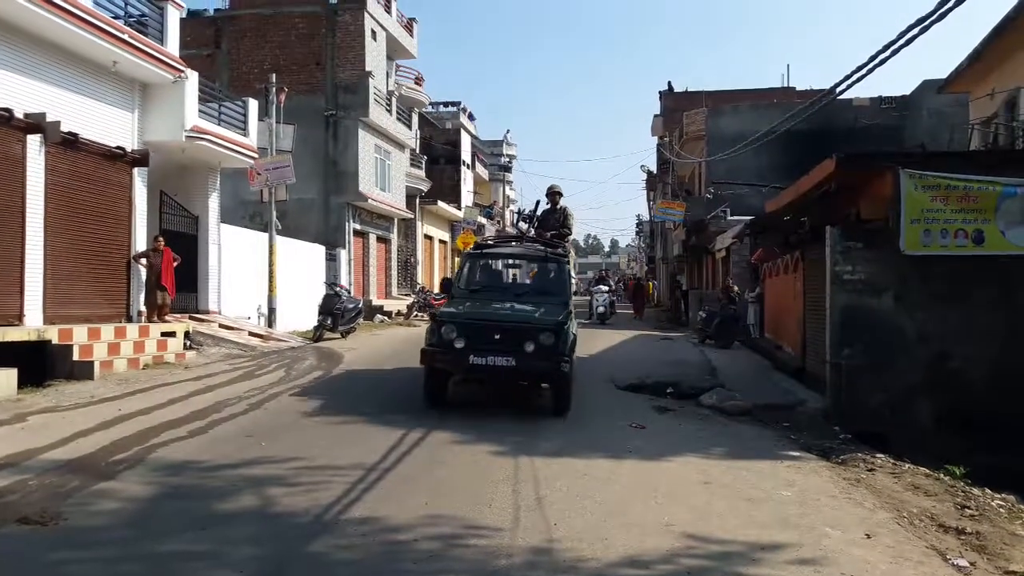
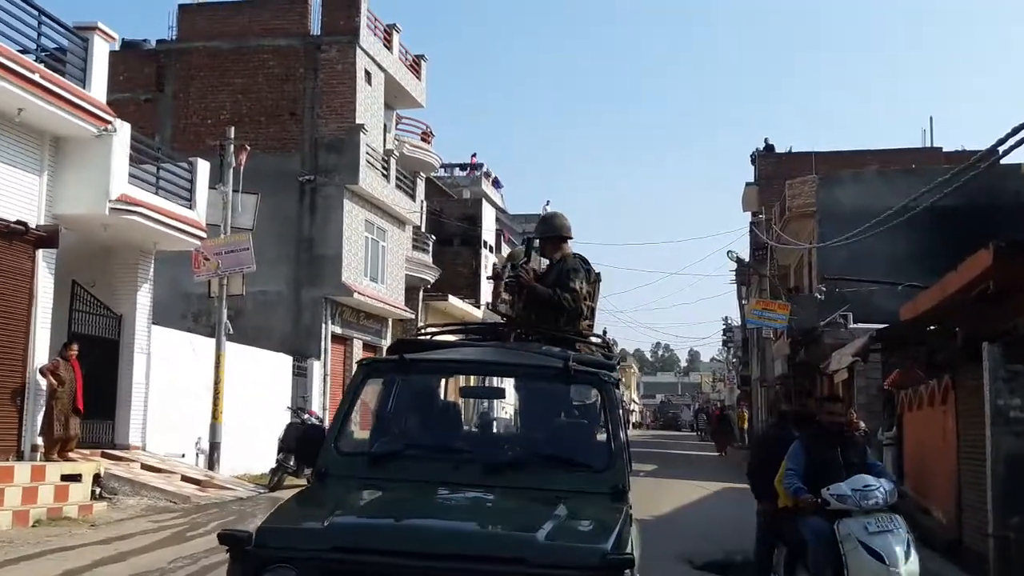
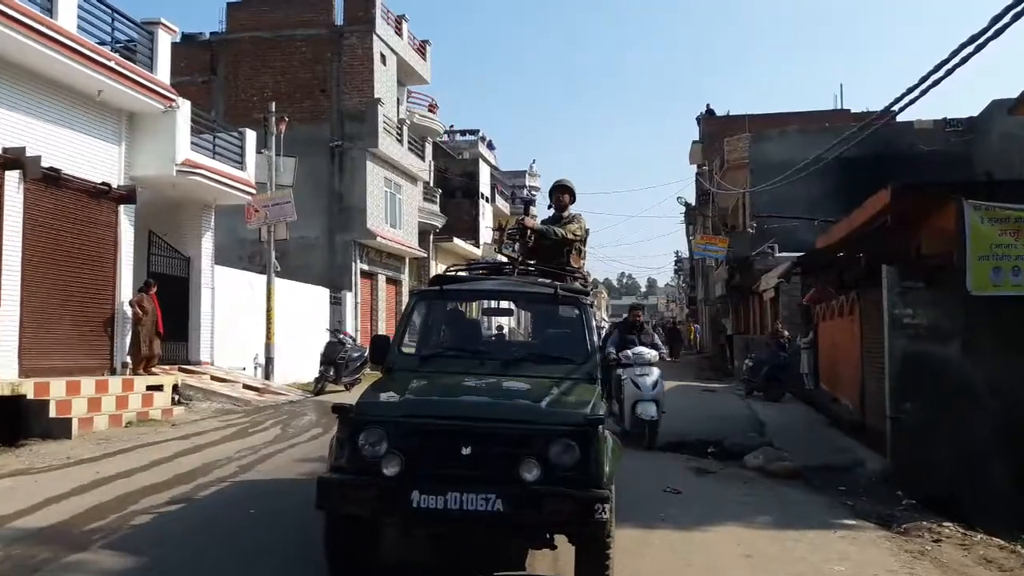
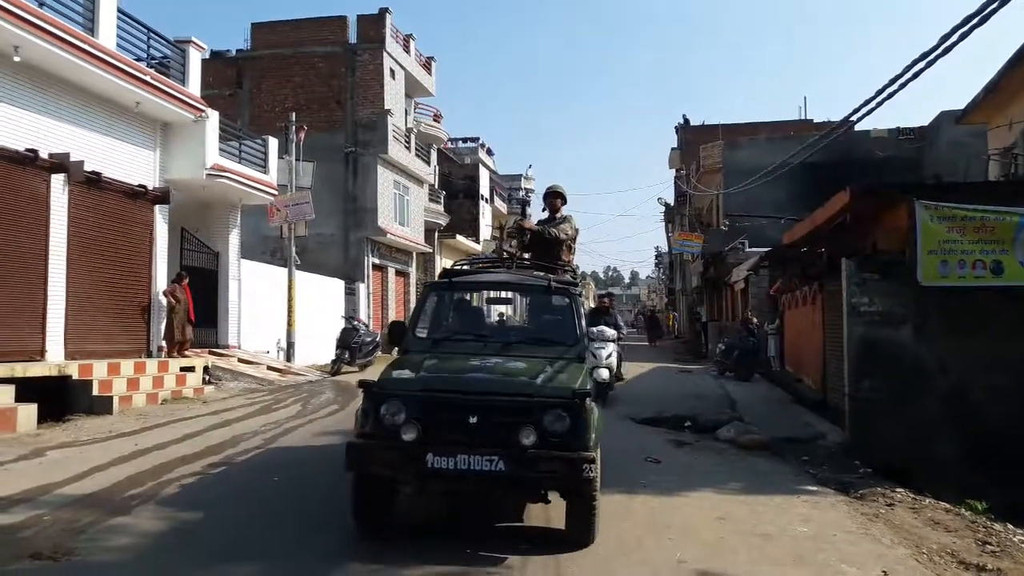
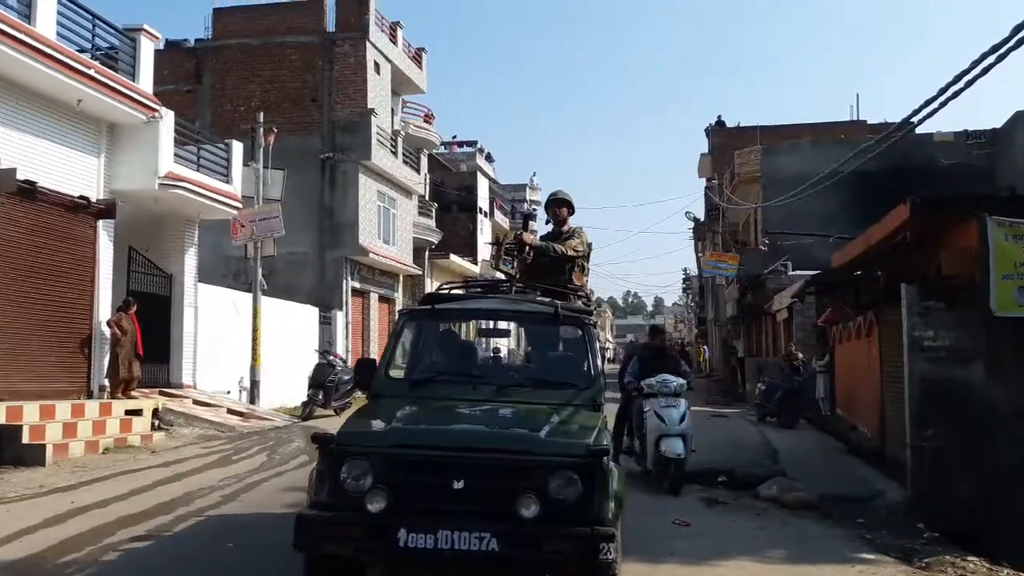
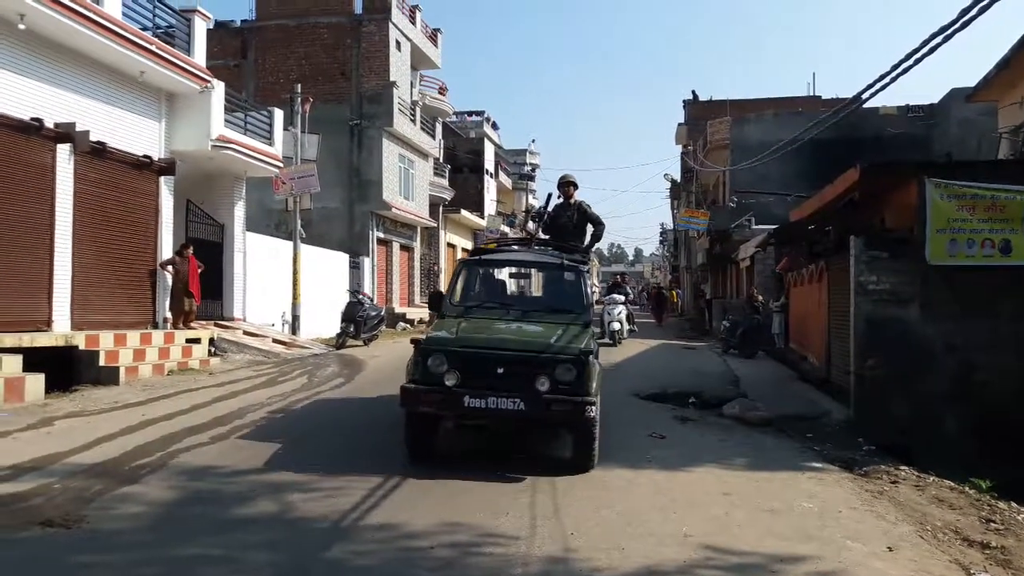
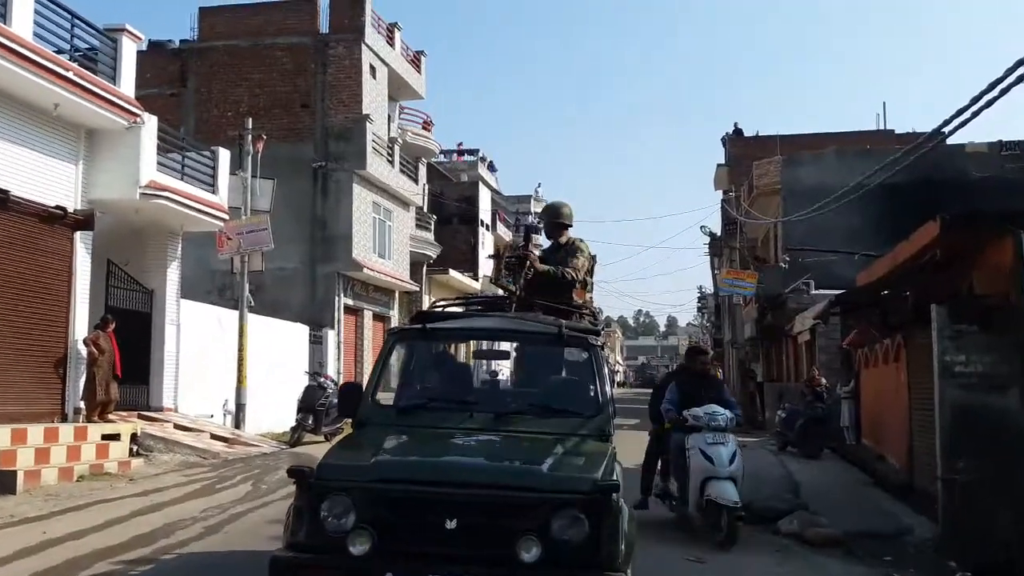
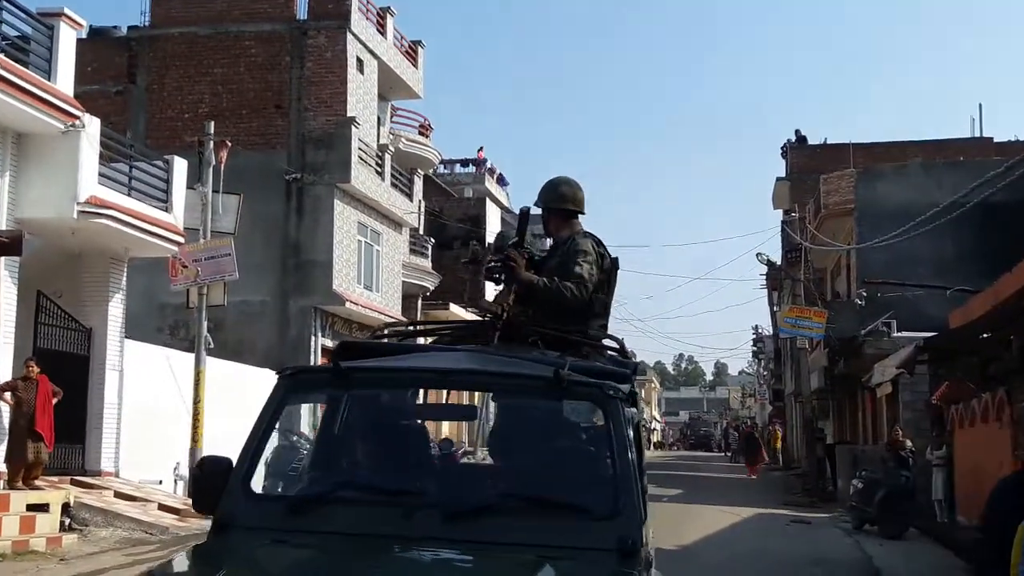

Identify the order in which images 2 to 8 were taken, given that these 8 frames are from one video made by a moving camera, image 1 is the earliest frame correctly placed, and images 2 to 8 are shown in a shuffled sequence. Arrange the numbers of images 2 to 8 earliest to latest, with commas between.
6, 4, 3, 5, 7, 2, 8
